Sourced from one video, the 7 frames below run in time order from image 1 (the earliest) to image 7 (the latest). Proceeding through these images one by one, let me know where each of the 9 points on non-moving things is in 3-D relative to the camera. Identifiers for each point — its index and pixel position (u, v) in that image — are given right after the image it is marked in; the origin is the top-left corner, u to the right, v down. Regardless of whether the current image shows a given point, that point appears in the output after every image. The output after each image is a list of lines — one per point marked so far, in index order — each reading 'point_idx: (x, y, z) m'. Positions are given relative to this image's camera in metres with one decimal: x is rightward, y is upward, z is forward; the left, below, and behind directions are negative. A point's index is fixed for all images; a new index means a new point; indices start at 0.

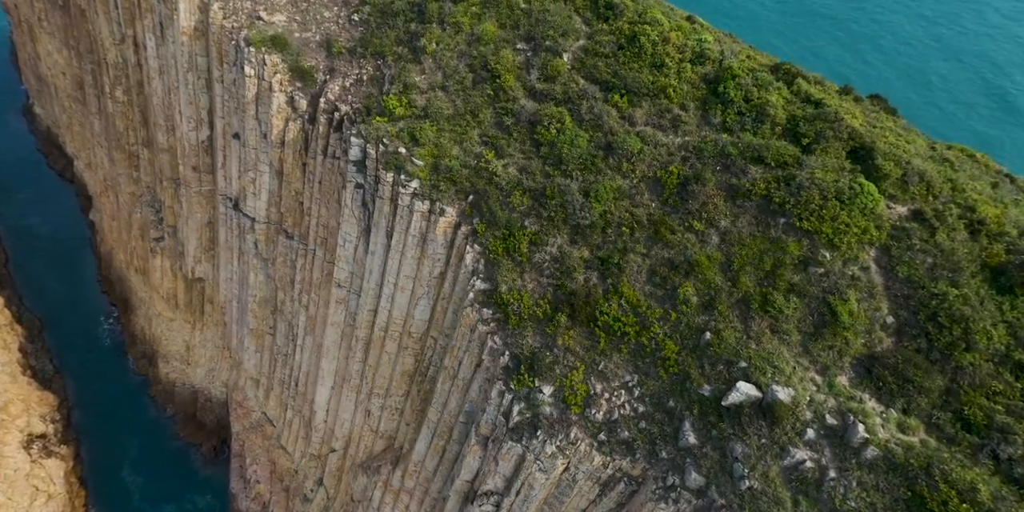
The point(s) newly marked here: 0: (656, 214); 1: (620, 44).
0: (+3.5, +1.1, +16.1) m
1: (+3.0, +5.8, +18.5) m
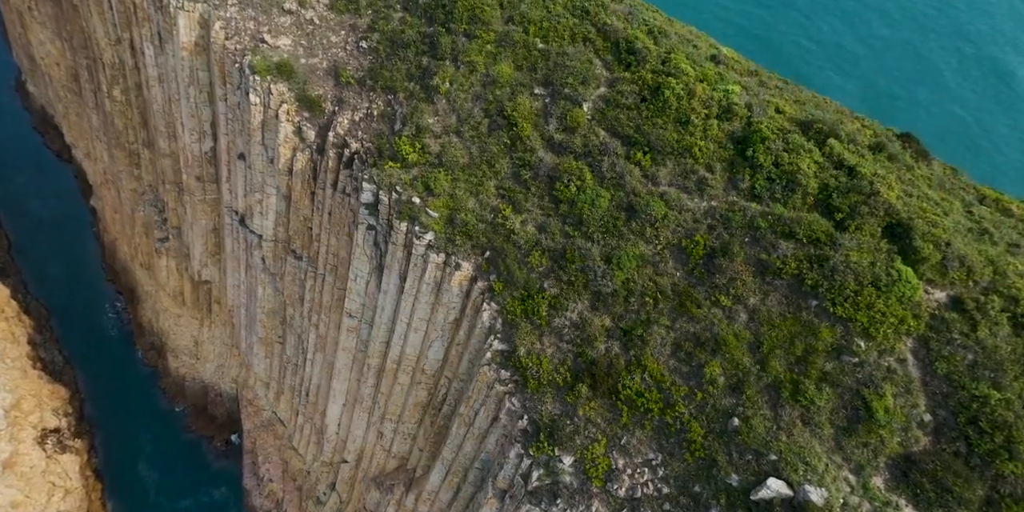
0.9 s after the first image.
0: (+4.0, -0.6, +15.6) m
1: (+3.5, +4.2, +17.7) m
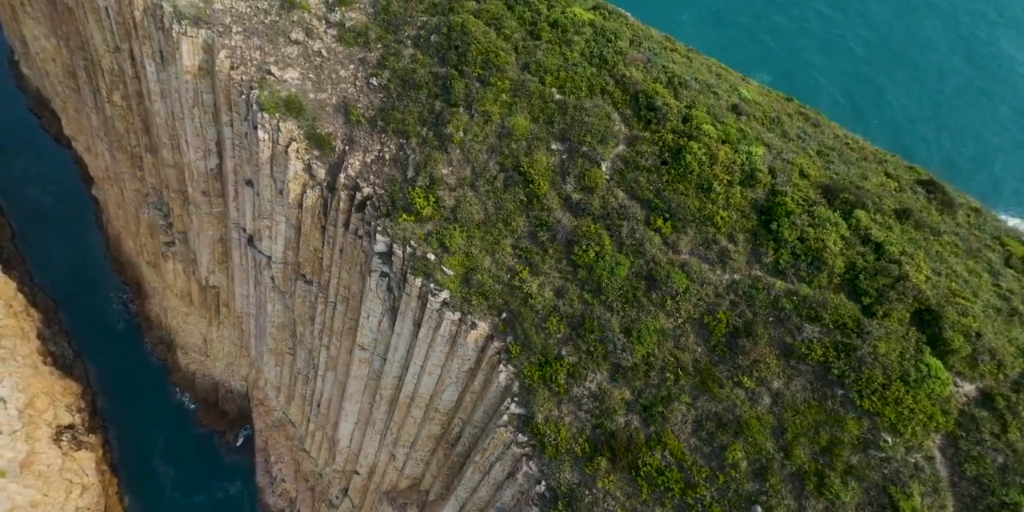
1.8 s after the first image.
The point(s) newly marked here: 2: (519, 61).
0: (+4.4, -2.4, +15.3) m
1: (+3.9, +2.6, +17.3) m
2: (+0.2, +5.8, +19.8) m
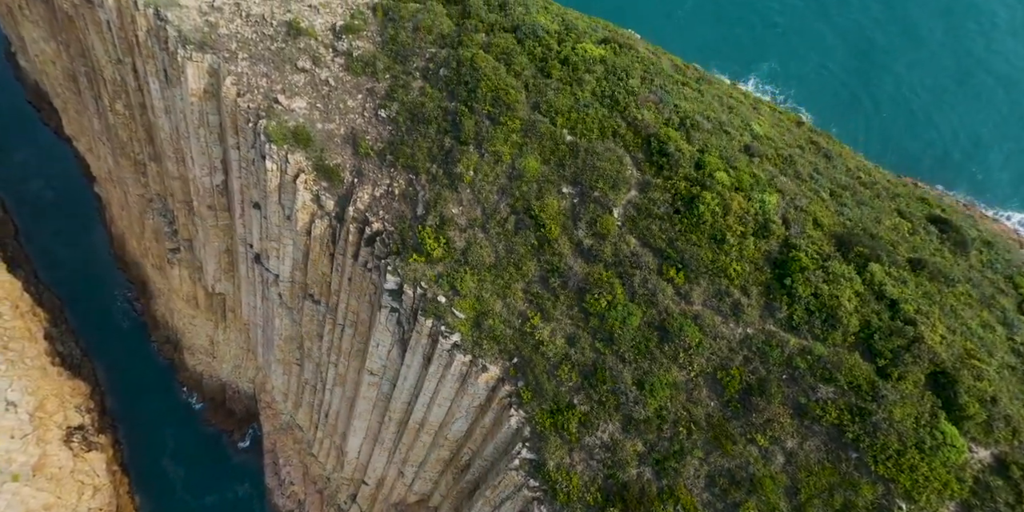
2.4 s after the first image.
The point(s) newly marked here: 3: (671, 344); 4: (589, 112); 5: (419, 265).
0: (+4.7, -3.7, +15.4) m
1: (+4.2, +1.3, +17.2) m
2: (+0.5, +4.6, +19.6) m
3: (+3.8, -2.1, +16.1) m
4: (+2.2, +4.1, +18.9) m
5: (-2.7, -0.3, +19.0) m
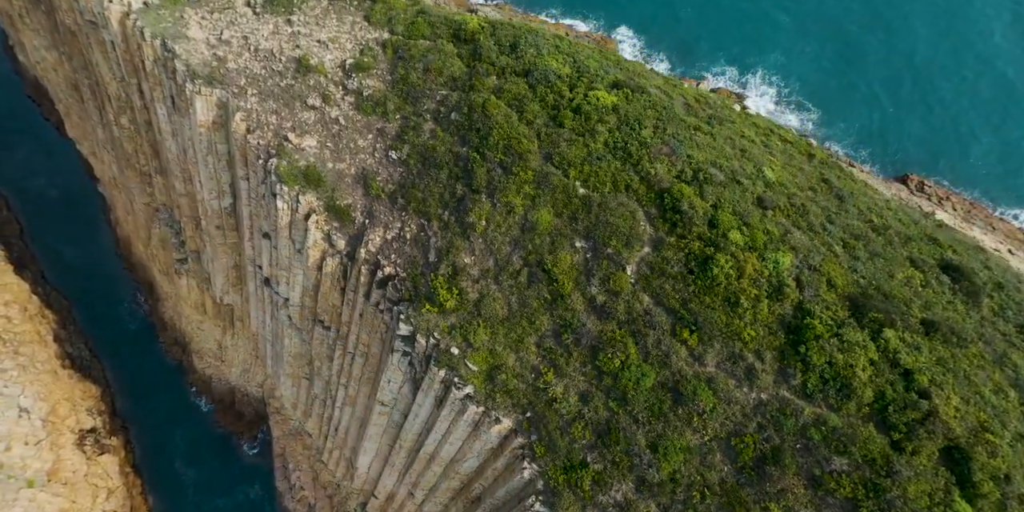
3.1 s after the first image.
0: (+5.1, -5.3, +15.5) m
1: (+4.6, -0.2, +17.2) m
2: (+0.9, +3.1, +19.5) m
3: (+4.2, -3.7, +16.2) m
4: (+2.5, +2.6, +18.8) m
5: (-2.3, -1.8, +19.1) m
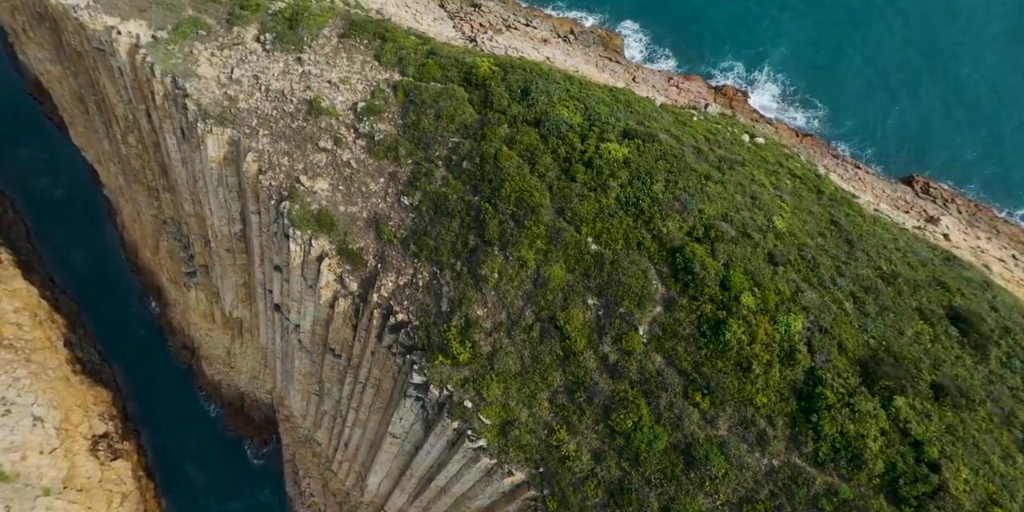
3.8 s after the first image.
0: (+5.4, -6.9, +15.8) m
1: (+4.9, -1.8, +17.3) m
2: (+1.2, +1.6, +19.7) m
3: (+4.6, -5.3, +16.4) m
4: (+2.9, +1.0, +18.9) m
5: (-1.9, -3.3, +19.3) m
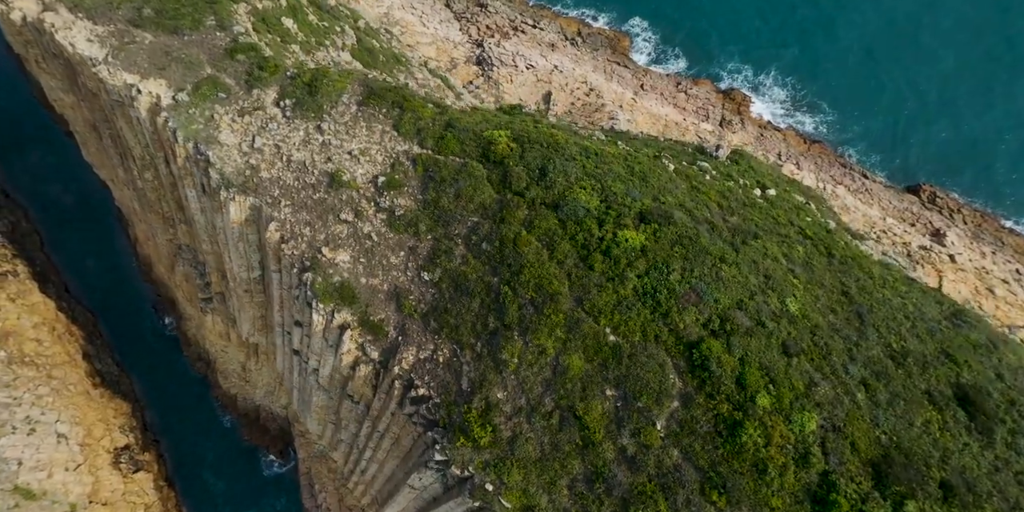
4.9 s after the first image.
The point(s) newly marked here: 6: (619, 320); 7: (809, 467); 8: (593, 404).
0: (+6.0, -9.6, +16.4) m
1: (+5.5, -4.5, +17.9) m
2: (+1.8, -1.0, +20.1) m
3: (+5.1, -8.0, +17.1) m
4: (+3.5, -1.6, +19.4) m
5: (-1.3, -6.0, +19.9) m
6: (+3.1, -1.8, +19.4) m
7: (+7.6, -5.3, +17.1) m
8: (+2.3, -4.2, +19.0) m
